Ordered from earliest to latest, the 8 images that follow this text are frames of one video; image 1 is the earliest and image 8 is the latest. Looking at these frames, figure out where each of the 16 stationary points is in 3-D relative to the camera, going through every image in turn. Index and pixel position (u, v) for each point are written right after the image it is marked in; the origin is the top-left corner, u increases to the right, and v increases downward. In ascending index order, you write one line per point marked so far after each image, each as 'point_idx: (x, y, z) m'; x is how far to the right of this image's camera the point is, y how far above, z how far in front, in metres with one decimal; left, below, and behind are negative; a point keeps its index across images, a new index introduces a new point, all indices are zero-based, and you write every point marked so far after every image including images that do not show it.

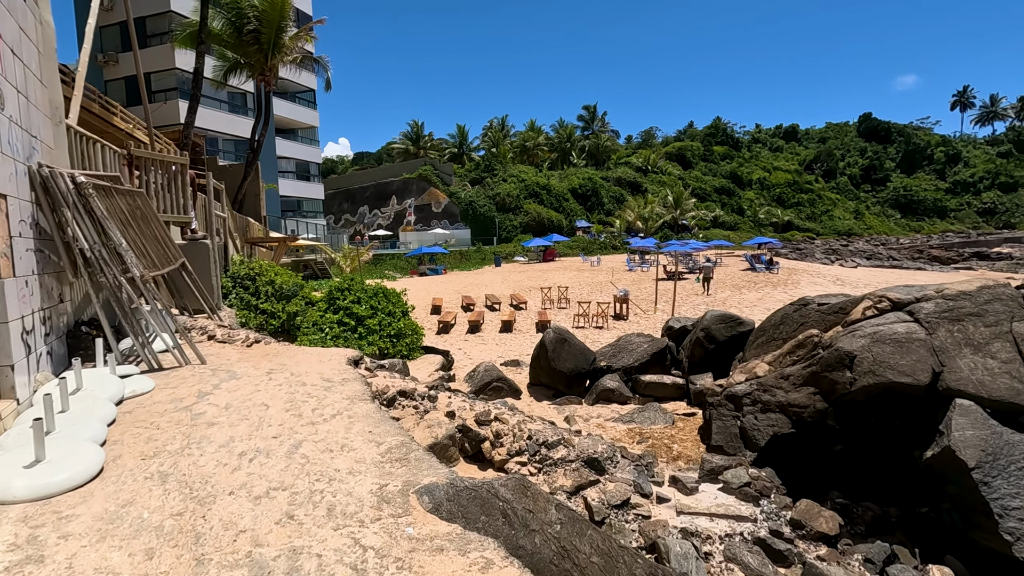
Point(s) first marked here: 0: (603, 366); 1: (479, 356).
0: (+1.7, -1.5, +10.2) m
1: (-0.8, -1.8, +14.0) m
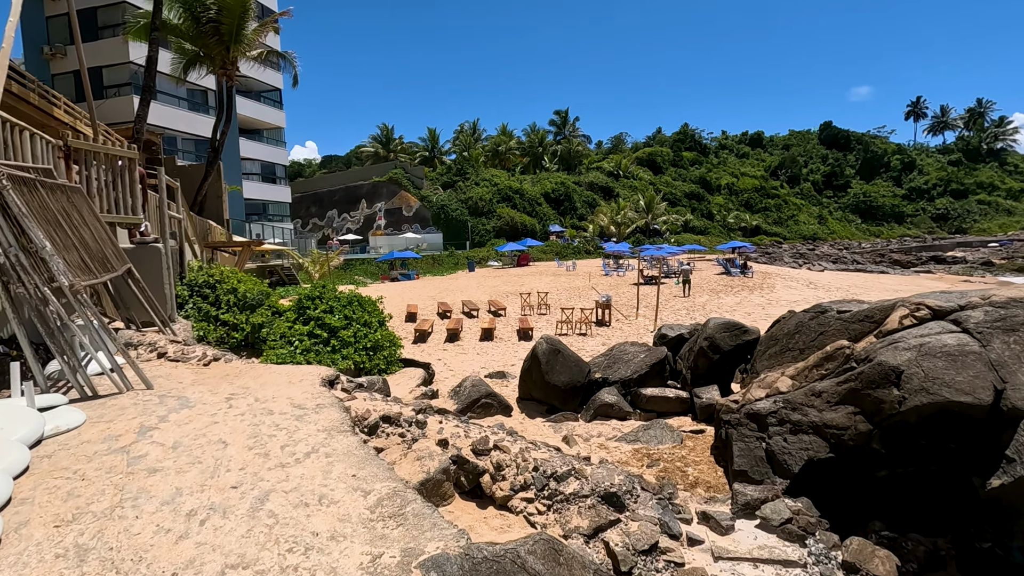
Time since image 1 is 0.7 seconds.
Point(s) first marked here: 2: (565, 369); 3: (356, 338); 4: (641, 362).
0: (+1.5, -1.6, +9.5) m
1: (-1.2, -2.0, +13.2) m
2: (+0.9, -1.4, +9.2) m
3: (-2.8, -0.9, +9.7) m
4: (+2.3, -1.3, +9.5) m
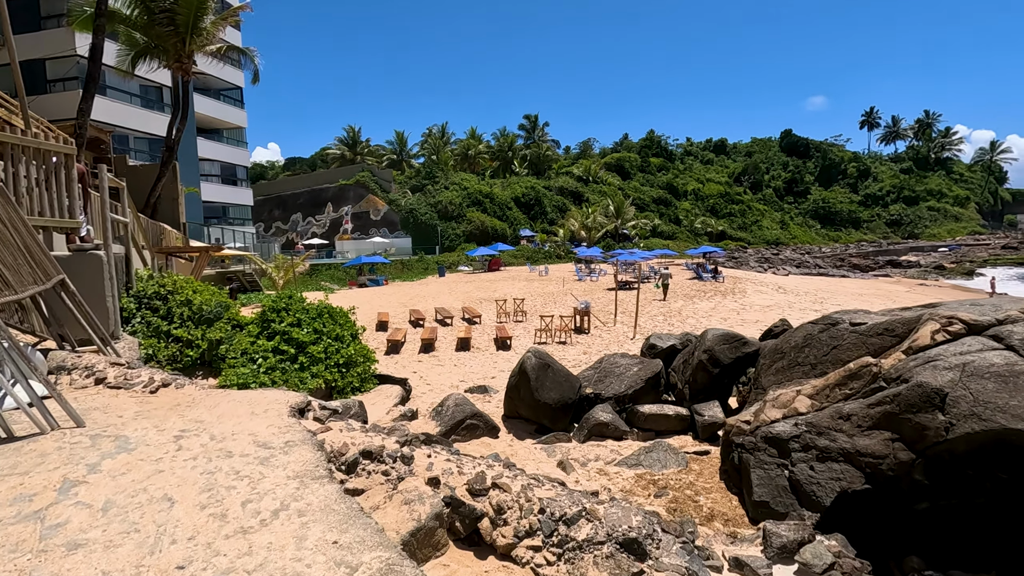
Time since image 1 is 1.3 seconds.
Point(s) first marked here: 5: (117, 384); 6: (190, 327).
0: (+1.3, -1.8, +8.9) m
1: (-1.7, -2.2, +12.4) m
2: (+0.7, -1.6, +8.5) m
3: (-3.0, -1.1, +8.9) m
4: (+2.1, -1.5, +9.0) m
5: (-4.2, -1.0, +5.7) m
6: (-5.1, -0.6, +8.5) m
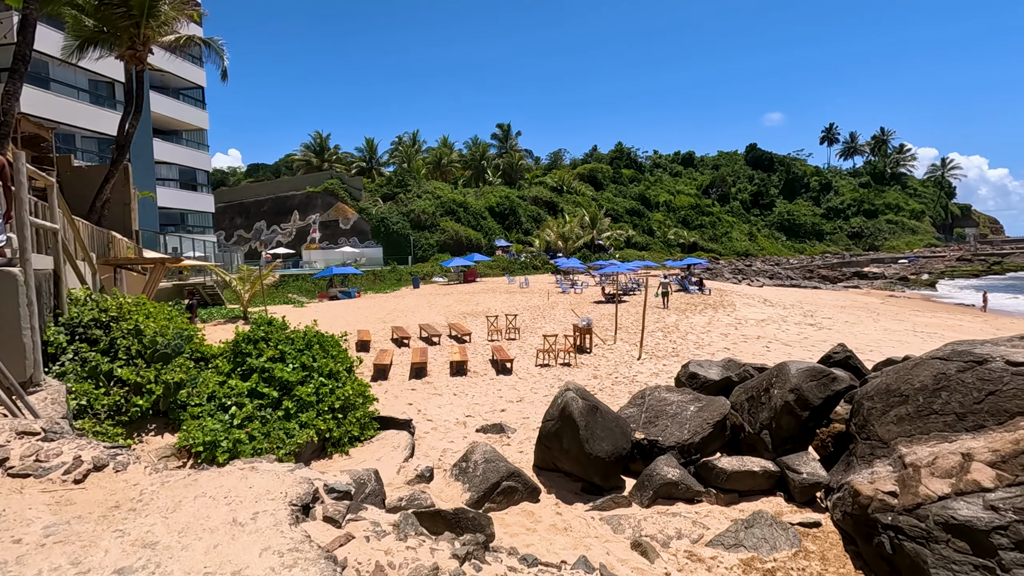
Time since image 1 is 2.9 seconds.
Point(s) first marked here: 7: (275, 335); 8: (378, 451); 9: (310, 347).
0: (+1.8, -2.1, +7.3) m
1: (-1.4, -2.6, +10.6) m
2: (+1.2, -1.9, +6.9) m
3: (-2.5, -1.4, +7.0) m
4: (+2.6, -1.8, +7.5) m
5: (-3.4, -1.3, +3.8) m
6: (-4.5, -0.9, +6.6) m
7: (-3.3, -0.7, +7.4) m
8: (-1.8, -2.2, +7.1) m
9: (-2.8, -0.9, +7.6) m
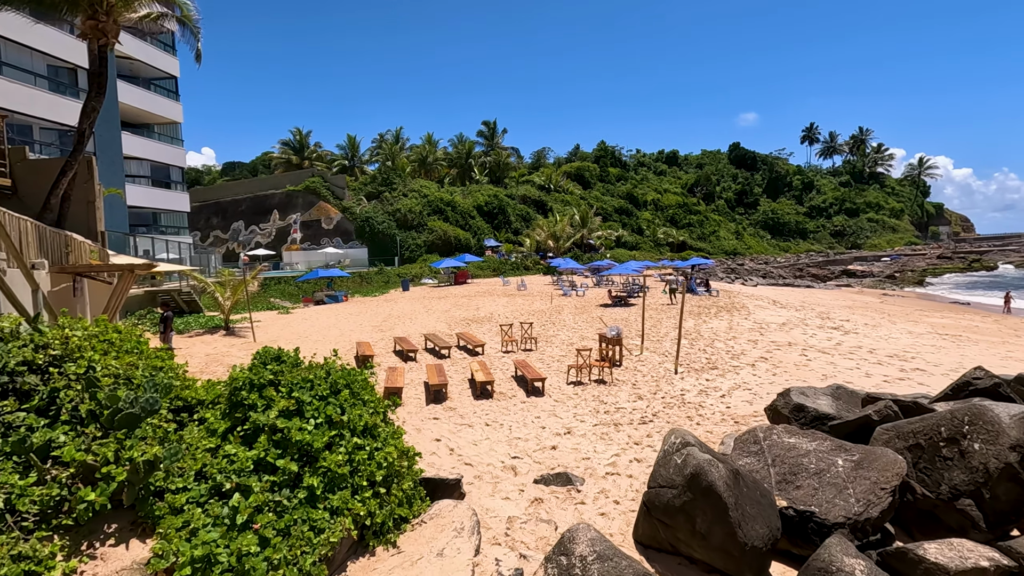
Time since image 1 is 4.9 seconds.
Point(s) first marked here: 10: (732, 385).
0: (+2.8, -2.3, +5.5) m
1: (-0.4, -2.8, +8.6) m
2: (+2.3, -2.1, +5.0) m
3: (-1.5, -1.7, +5.0) m
4: (+3.6, -2.0, +5.6) m
5: (-2.3, -1.5, +1.7) m
6: (-3.4, -1.2, +4.4) m
7: (-2.2, -0.9, +5.4) m
8: (-0.7, -2.4, +5.1) m
9: (-1.8, -1.1, +5.6) m
10: (+5.9, -2.6, +14.5) m
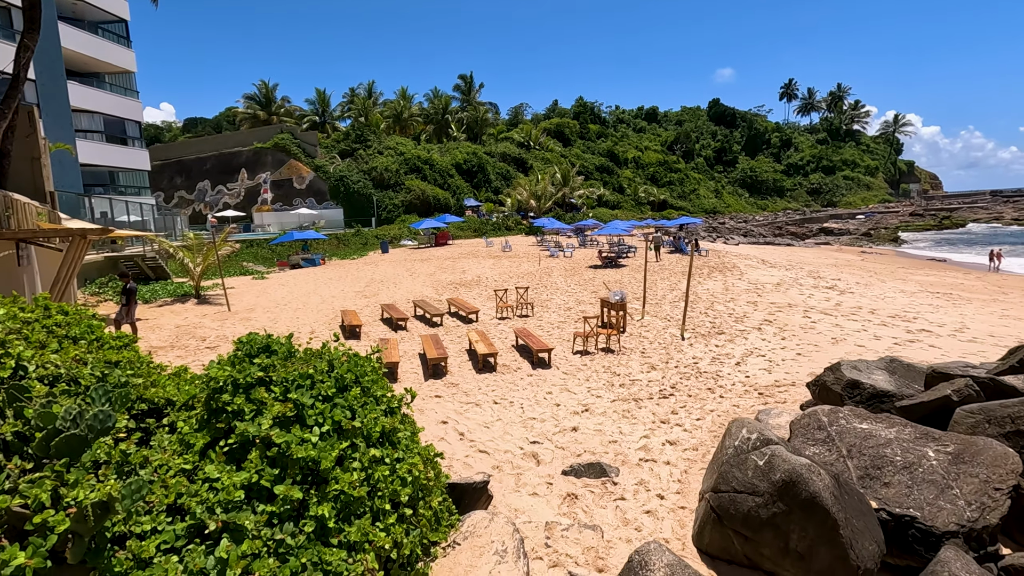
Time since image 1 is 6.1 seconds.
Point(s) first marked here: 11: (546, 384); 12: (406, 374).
0: (+3.3, -2.0, +4.7) m
1: (-0.2, -2.3, +7.7) m
2: (+2.7, -1.8, +4.2) m
3: (-1.0, -1.5, +4.0) m
4: (+4.0, -1.7, +4.8) m
5: (-1.7, -1.6, +0.7) m
6: (-3.0, -1.1, +3.3) m
7: (-1.8, -0.7, +4.3) m
8: (-0.3, -2.2, +4.2) m
9: (-1.4, -0.8, +4.5) m
10: (+5.9, -1.6, +13.8) m
11: (+0.7, -1.9, +10.7) m
12: (-2.2, -1.8, +11.3) m
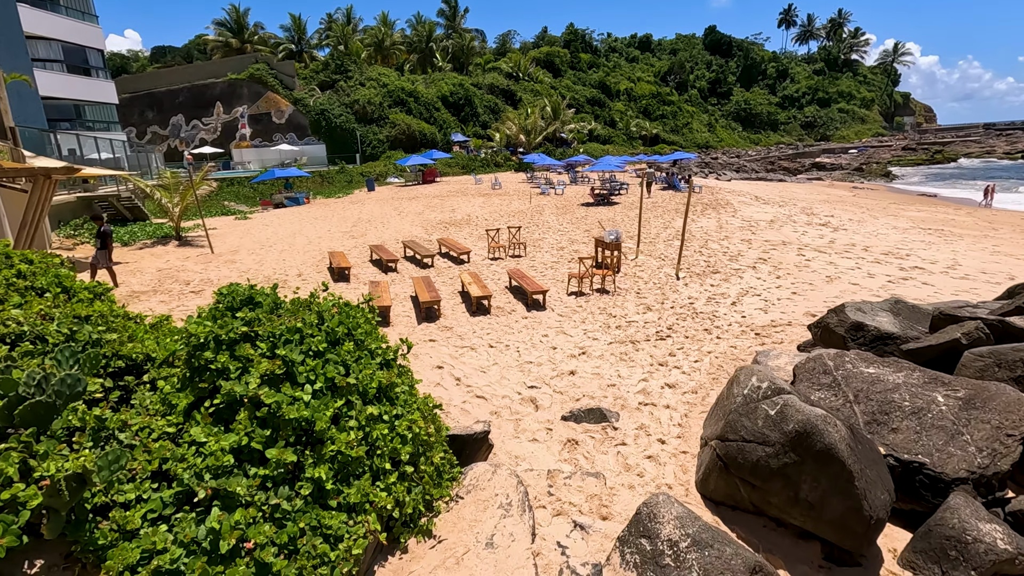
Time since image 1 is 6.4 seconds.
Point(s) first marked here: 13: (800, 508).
0: (+3.3, -1.5, +4.6) m
1: (-0.2, -1.5, +7.6) m
2: (+2.8, -1.4, +4.1) m
3: (-1.0, -1.1, +3.8) m
4: (+4.0, -1.2, +4.7) m
5: (-1.6, -1.6, +0.5) m
6: (-2.9, -0.8, +3.0) m
7: (-1.8, -0.3, +3.9) m
8: (-0.2, -1.8, +4.1) m
9: (-1.4, -0.4, +4.2) m
10: (+5.8, -0.1, +13.7) m
11: (+0.6, -0.7, +10.5) m
12: (-2.3, -0.6, +11.1) m
13: (+2.2, -1.7, +4.1) m
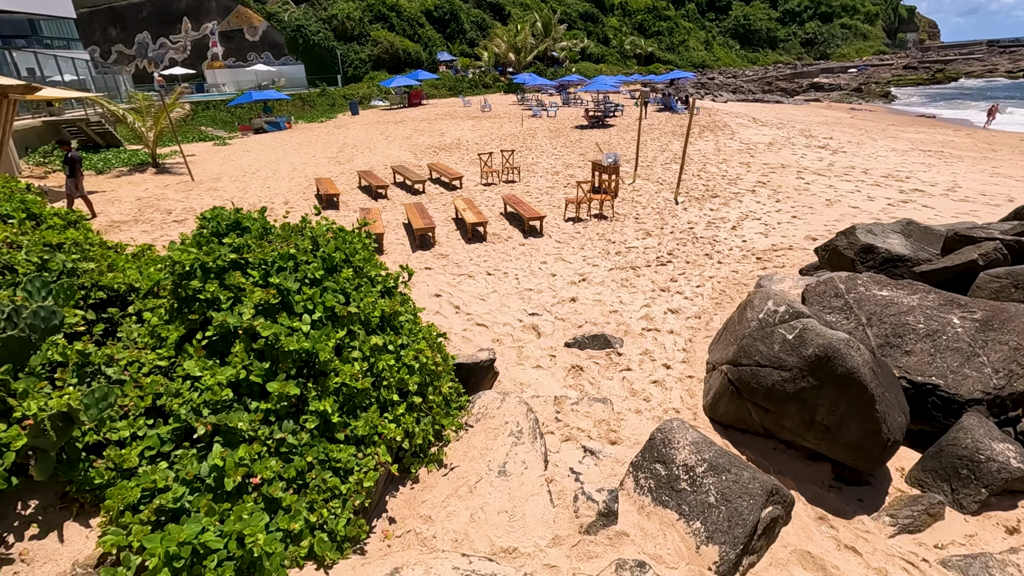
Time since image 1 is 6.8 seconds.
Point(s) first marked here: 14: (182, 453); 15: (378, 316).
0: (+3.4, -0.8, +4.5) m
1: (-0.2, -0.5, +7.5) m
2: (+2.8, -0.8, +4.0) m
3: (-0.9, -0.6, +3.6) m
4: (+4.1, -0.5, +4.6) m
5: (-1.4, -1.5, +0.4) m
6: (-2.8, -0.4, +2.8) m
7: (-1.7, +0.2, +3.6) m
8: (-0.1, -1.2, +4.0) m
9: (-1.3, +0.1, +3.9) m
10: (+5.7, +1.8, +13.4) m
11: (+0.5, +0.7, +10.2) m
12: (-2.4, +0.9, +10.7) m
13: (+2.3, -1.1, +4.1) m
14: (-1.8, -0.9, +2.9) m
15: (-1.0, -0.2, +3.9) m
